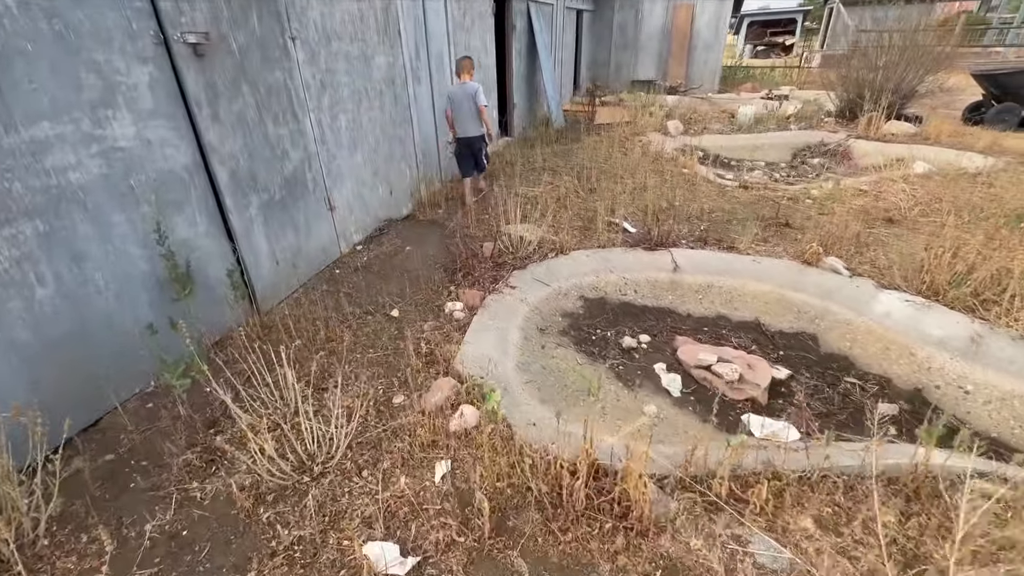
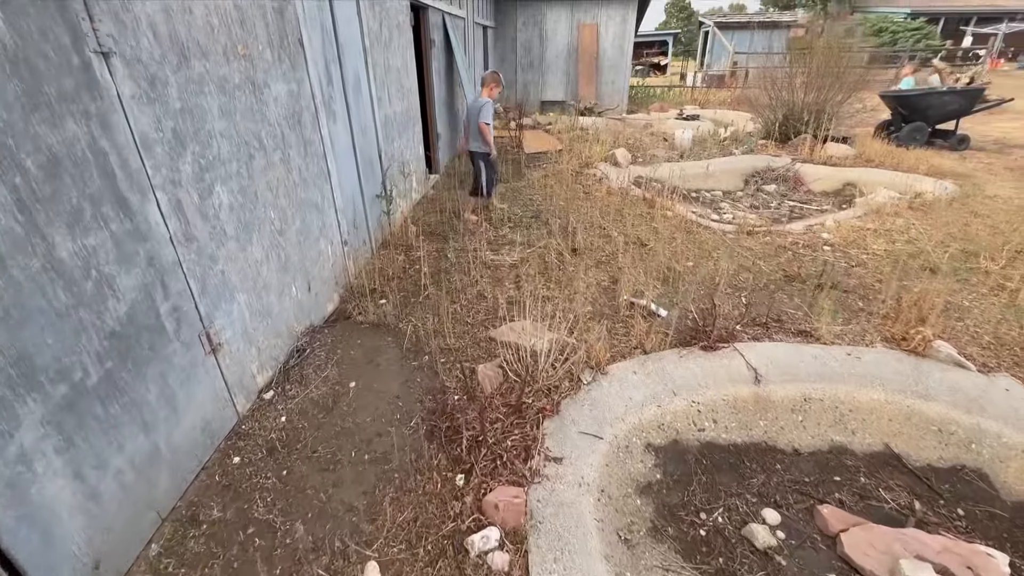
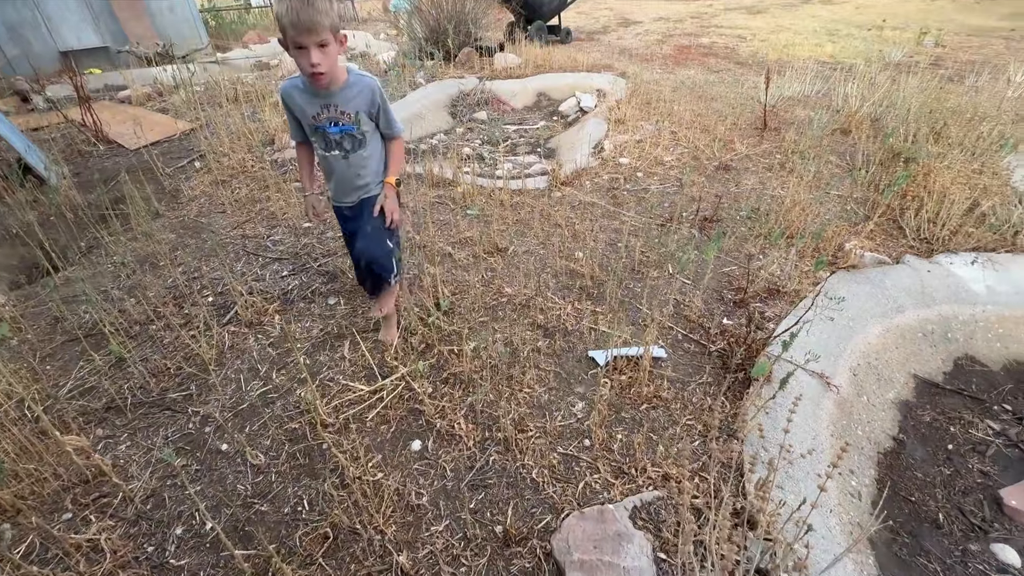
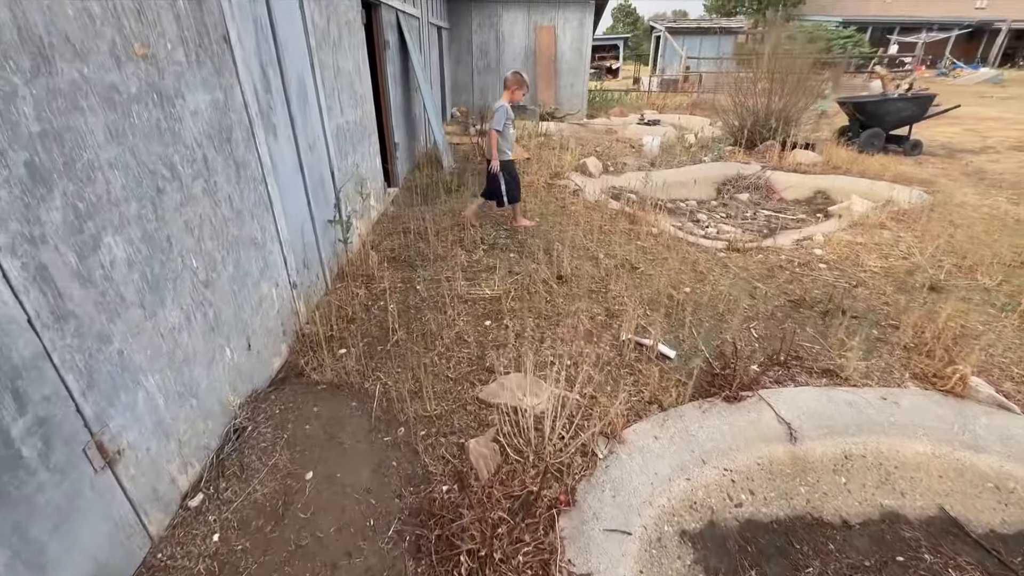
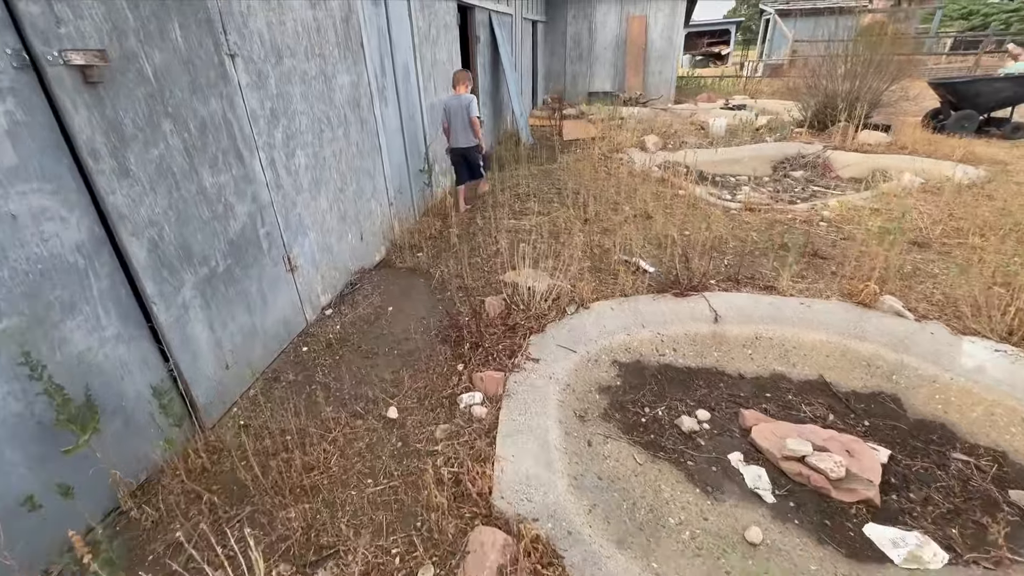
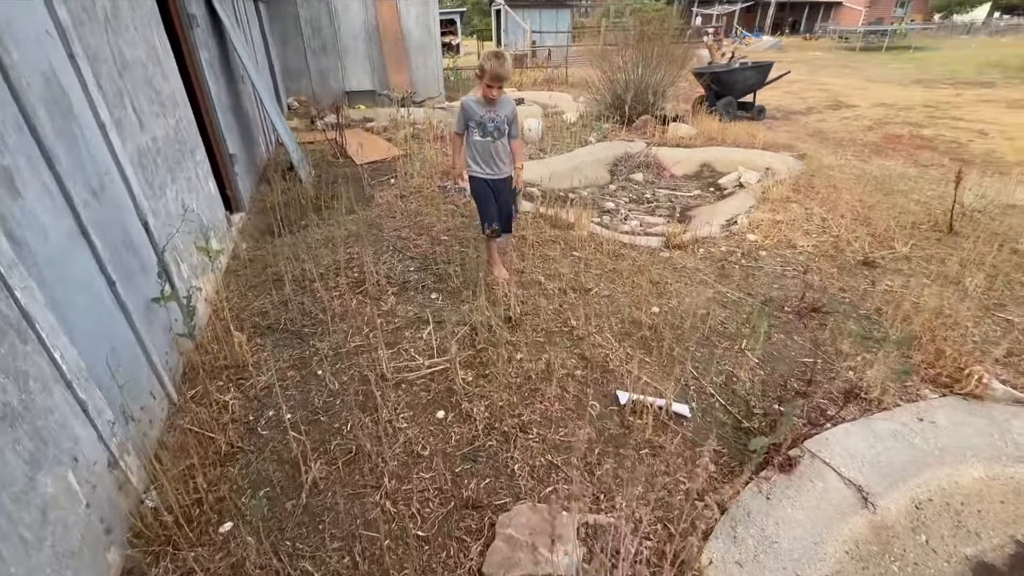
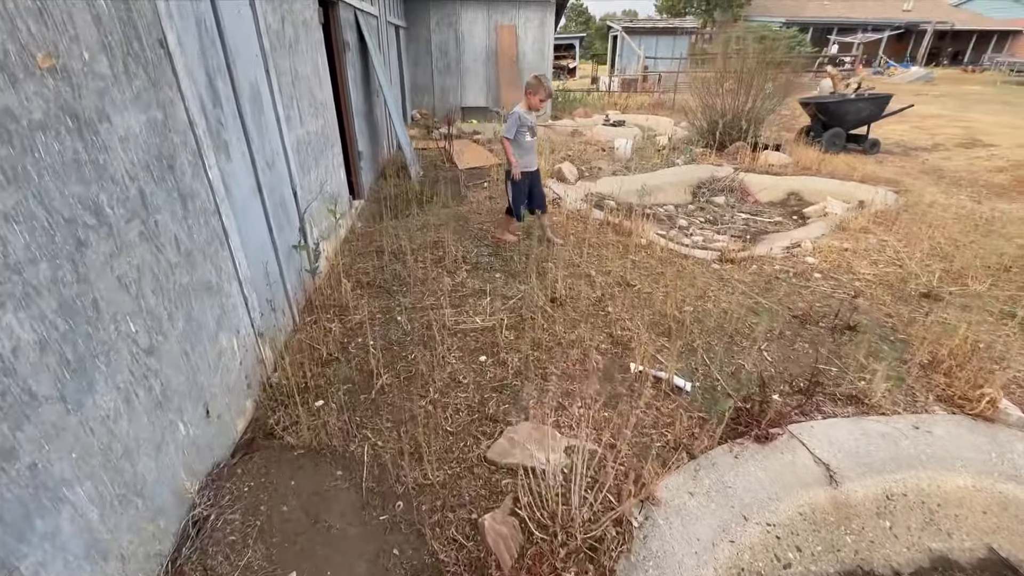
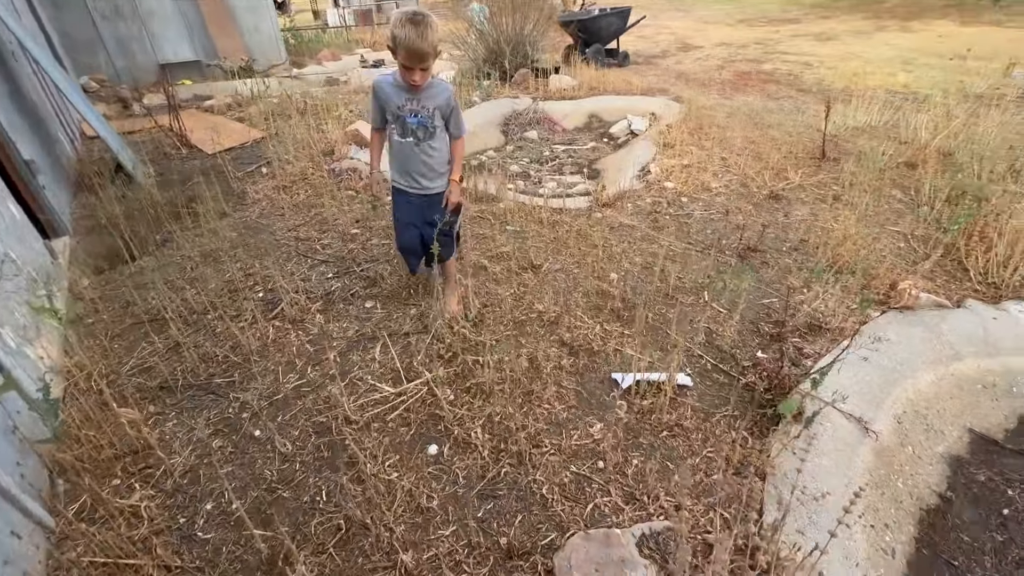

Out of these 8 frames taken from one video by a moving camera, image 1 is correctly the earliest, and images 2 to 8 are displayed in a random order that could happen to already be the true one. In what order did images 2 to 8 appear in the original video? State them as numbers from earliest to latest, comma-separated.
5, 2, 4, 7, 6, 8, 3
